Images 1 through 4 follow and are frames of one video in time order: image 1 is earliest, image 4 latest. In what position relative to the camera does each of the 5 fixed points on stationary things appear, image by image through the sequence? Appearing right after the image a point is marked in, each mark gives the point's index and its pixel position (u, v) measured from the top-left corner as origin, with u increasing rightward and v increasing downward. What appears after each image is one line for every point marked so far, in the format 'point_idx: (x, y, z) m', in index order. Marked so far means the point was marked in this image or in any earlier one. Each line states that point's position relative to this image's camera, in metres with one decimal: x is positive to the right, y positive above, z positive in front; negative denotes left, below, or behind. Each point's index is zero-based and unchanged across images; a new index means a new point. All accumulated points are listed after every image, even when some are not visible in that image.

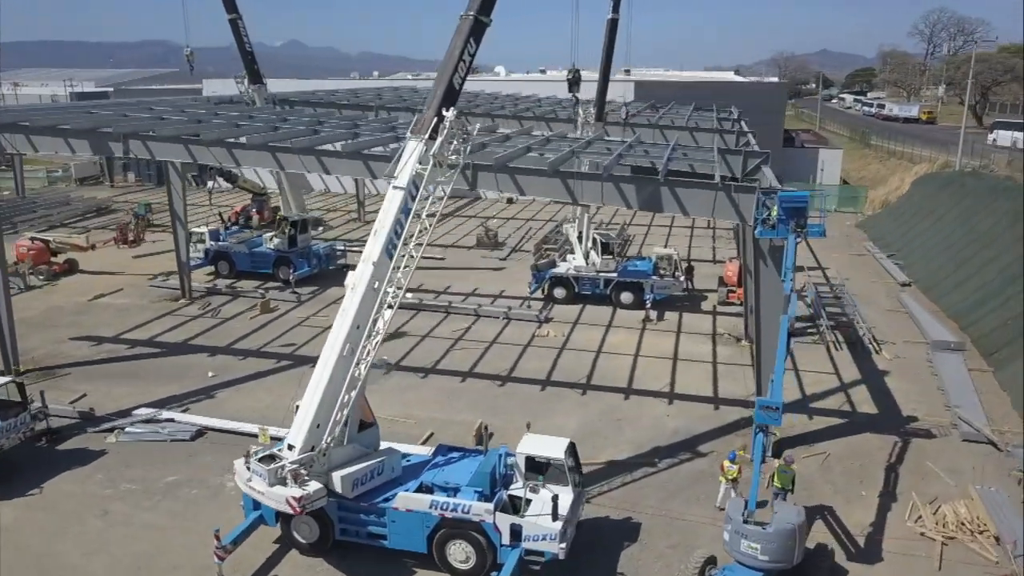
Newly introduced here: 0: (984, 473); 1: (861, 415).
0: (+8.0, -3.2, +12.9) m
1: (+7.1, -2.6, +15.5) m
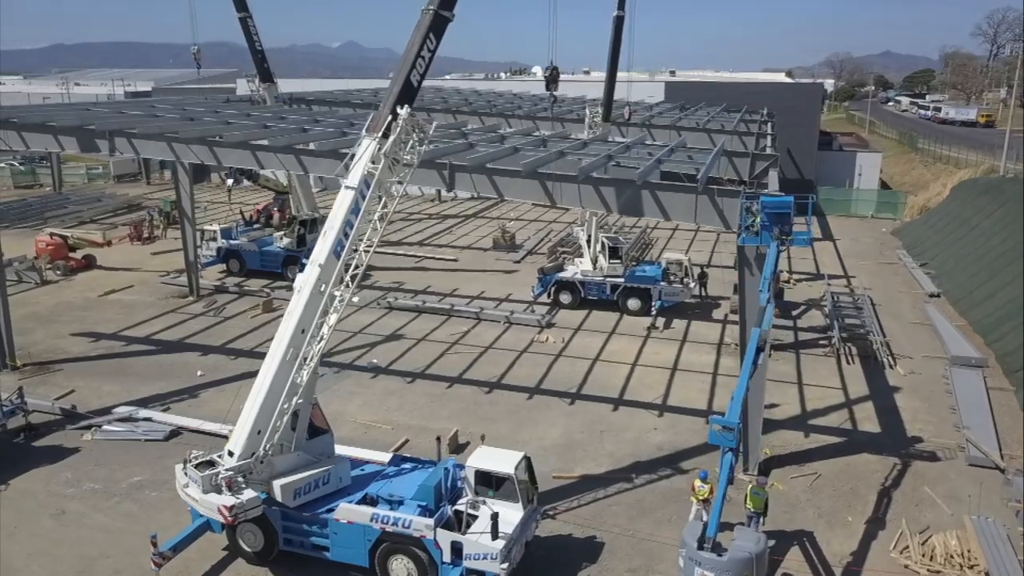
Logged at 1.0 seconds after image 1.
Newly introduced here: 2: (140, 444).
0: (+7.5, -3.4, +11.9) m
1: (+6.8, -2.8, +14.6) m
2: (-6.8, -2.9, +13.9) m
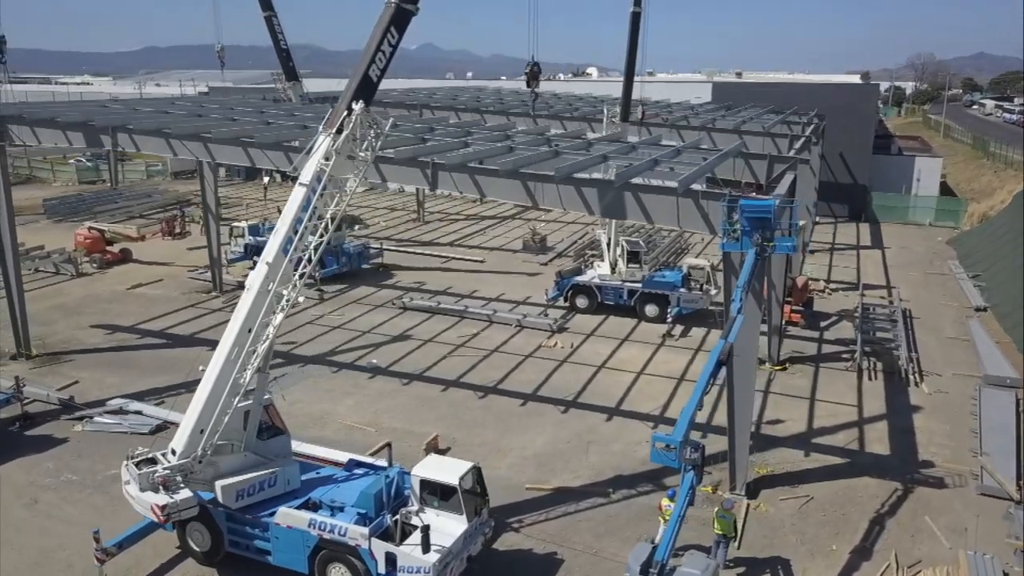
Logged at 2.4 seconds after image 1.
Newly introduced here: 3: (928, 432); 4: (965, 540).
0: (+6.9, -3.6, +10.9) m
1: (+6.4, -3.0, +13.7) m
2: (-7.2, -2.7, +14.0) m
3: (+8.1, -2.8, +14.6) m
4: (+6.5, -3.6, +10.9) m
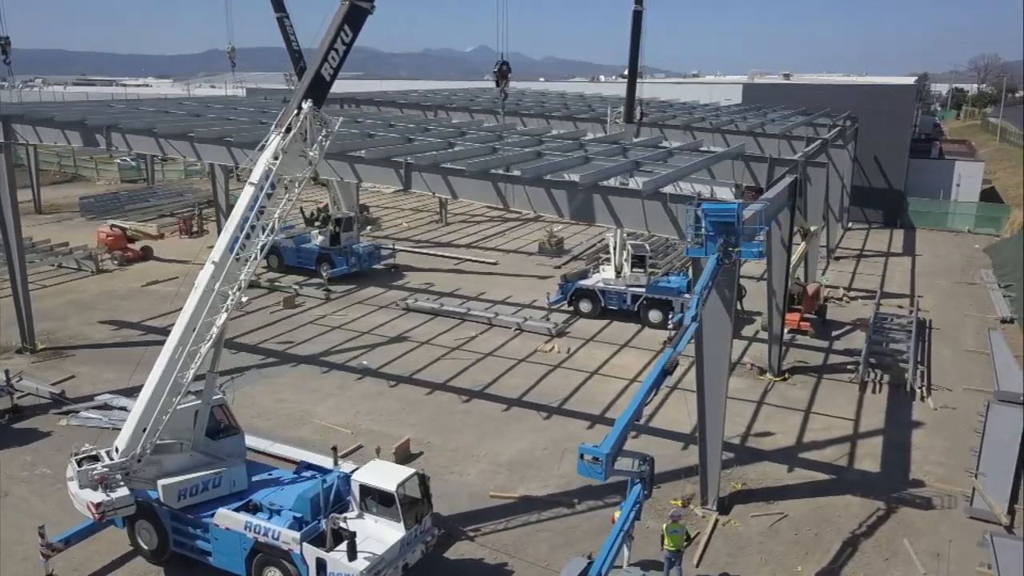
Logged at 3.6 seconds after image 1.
0: (+6.2, -3.7, +10.3) m
1: (+5.9, -3.2, +13.0) m
2: (-7.6, -2.7, +14.2) m
3: (+7.6, -3.0, +13.9) m
4: (+5.8, -3.8, +10.2) m
